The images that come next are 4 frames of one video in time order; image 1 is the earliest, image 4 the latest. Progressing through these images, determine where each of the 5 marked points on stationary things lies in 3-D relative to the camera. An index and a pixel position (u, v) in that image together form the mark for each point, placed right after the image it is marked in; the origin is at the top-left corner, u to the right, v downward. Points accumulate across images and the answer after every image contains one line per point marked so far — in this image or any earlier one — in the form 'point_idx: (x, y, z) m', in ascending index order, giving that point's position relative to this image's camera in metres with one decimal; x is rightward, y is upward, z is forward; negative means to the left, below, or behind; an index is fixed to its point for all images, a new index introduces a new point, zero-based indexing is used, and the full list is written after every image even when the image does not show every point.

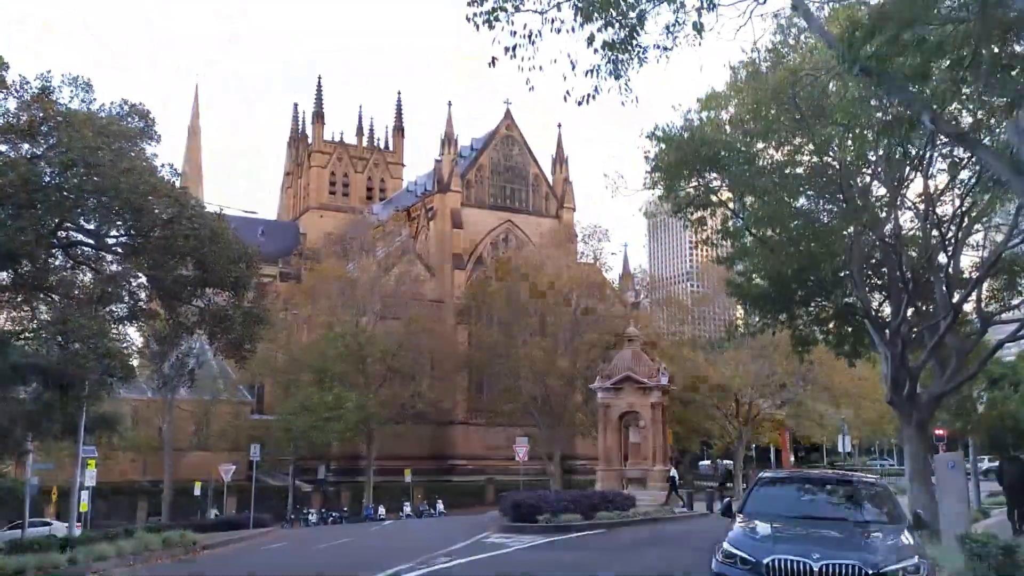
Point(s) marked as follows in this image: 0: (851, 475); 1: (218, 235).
0: (+1.9, -1.1, +5.4) m
1: (-3.5, +0.6, +11.3) m
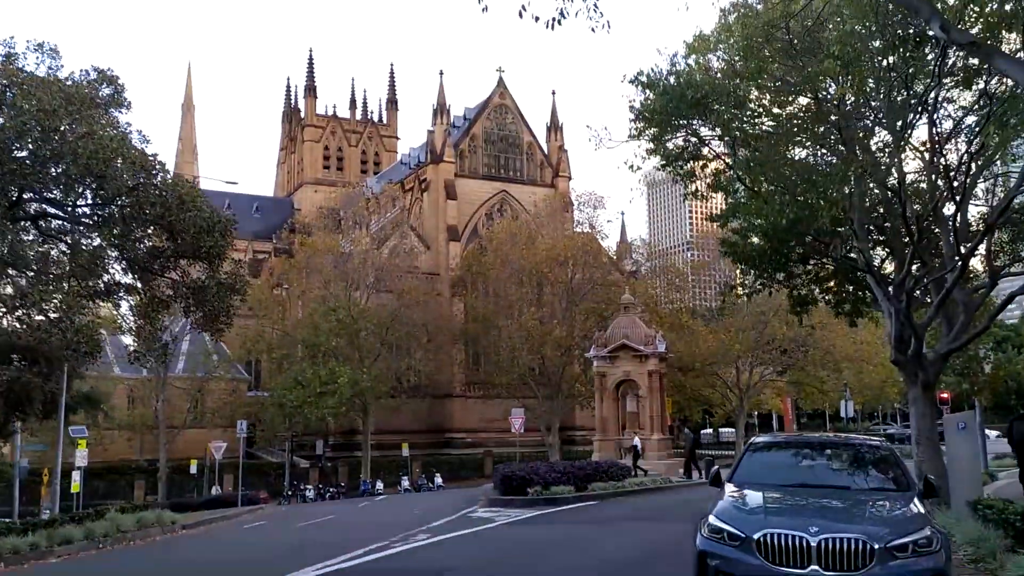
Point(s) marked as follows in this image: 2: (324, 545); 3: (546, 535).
0: (+1.8, -0.8, +5.0) m
1: (-3.7, +0.9, +10.8) m
2: (-1.7, -2.3, +8.3) m
3: (+0.3, -2.0, +7.5) m
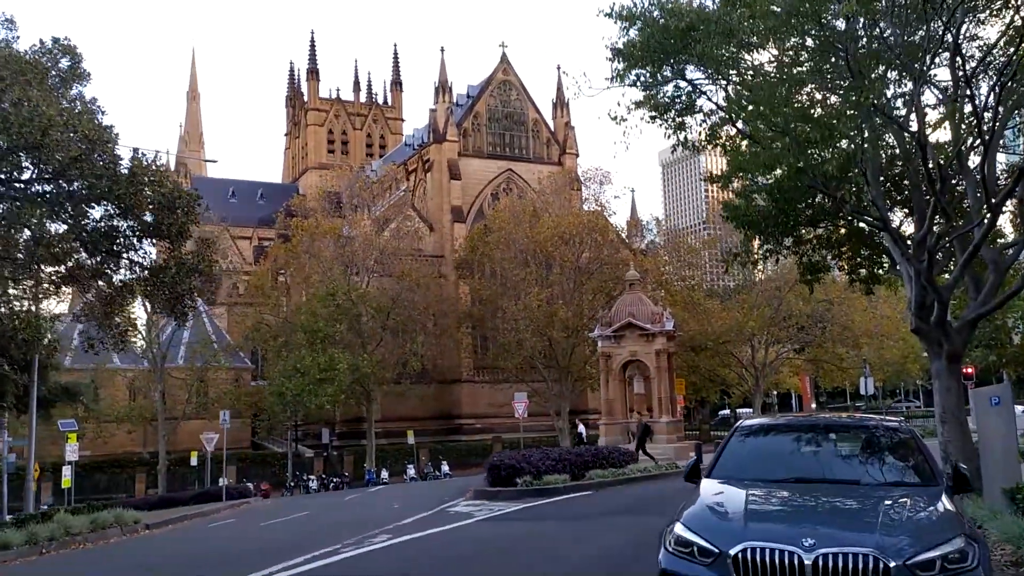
0: (+1.6, -0.6, +4.2) m
1: (-3.8, +1.1, +10.1) m
2: (-1.8, -2.1, +7.5) m
3: (+0.1, -1.8, +6.8) m
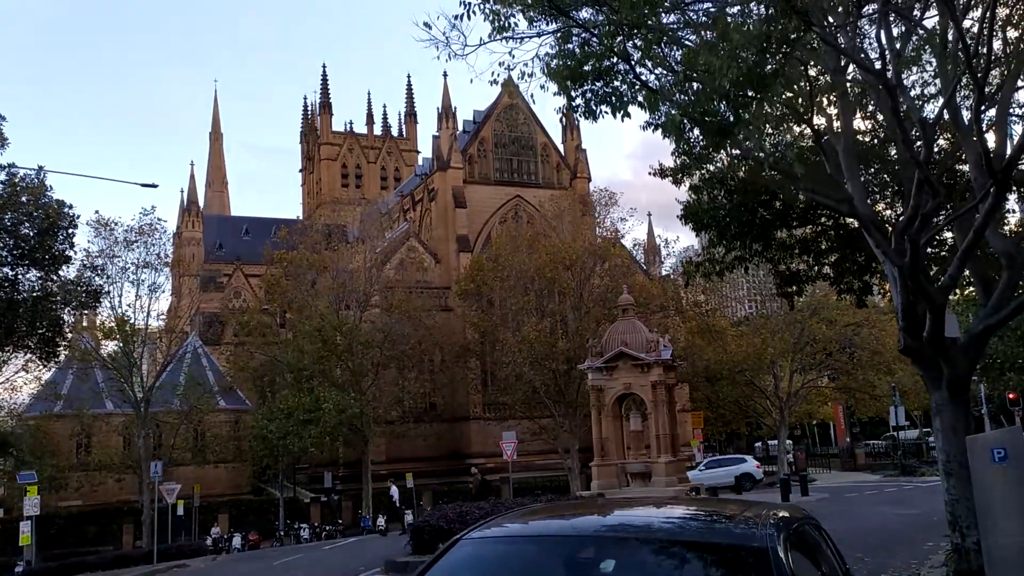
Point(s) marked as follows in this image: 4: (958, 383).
0: (+0.7, -0.6, +2.5) m
1: (-4.5, +0.8, +8.7) m
2: (-2.5, -2.3, +6.0) m
3: (-0.6, -1.9, +5.1) m
4: (+2.7, -0.6, +5.7) m
